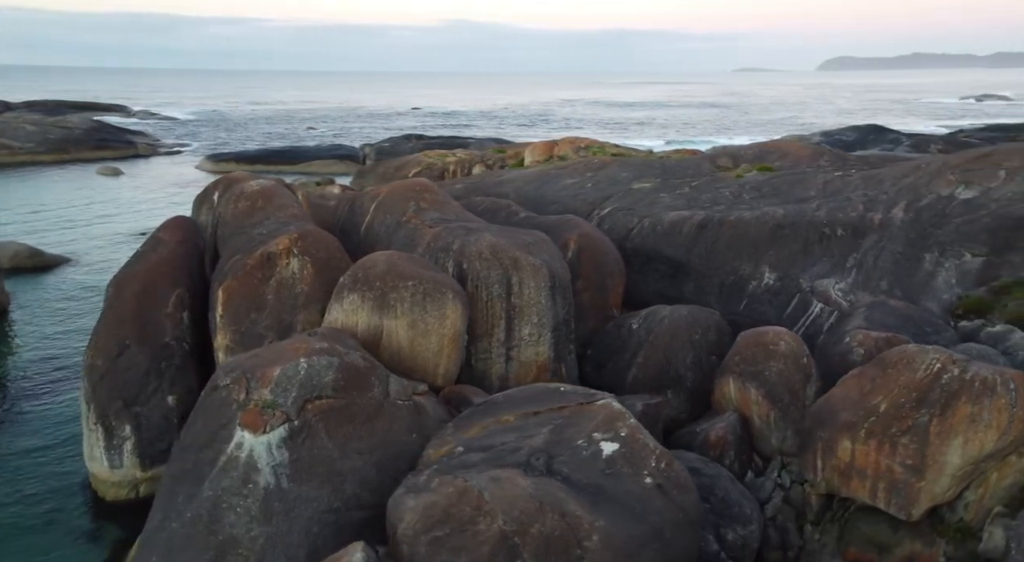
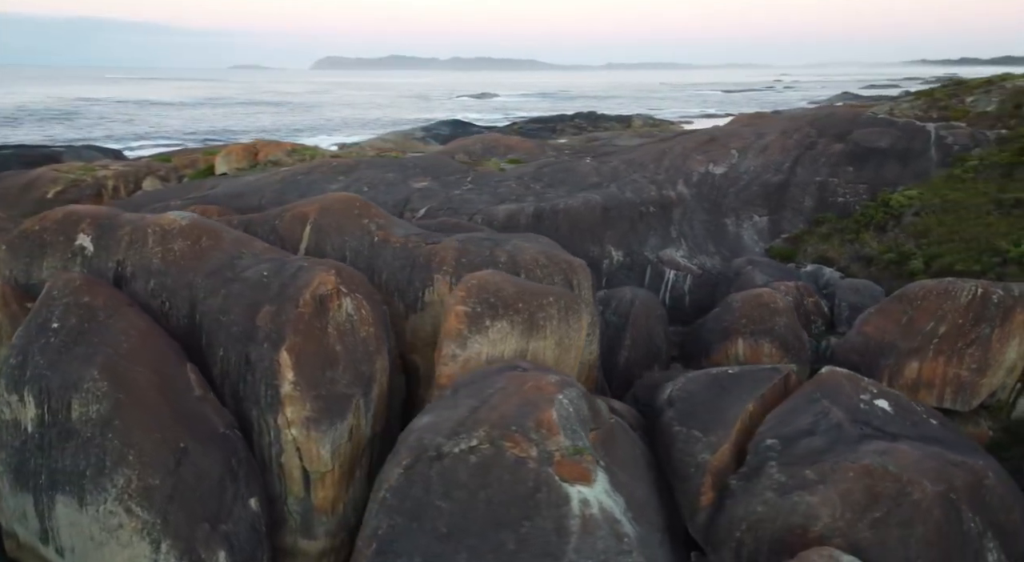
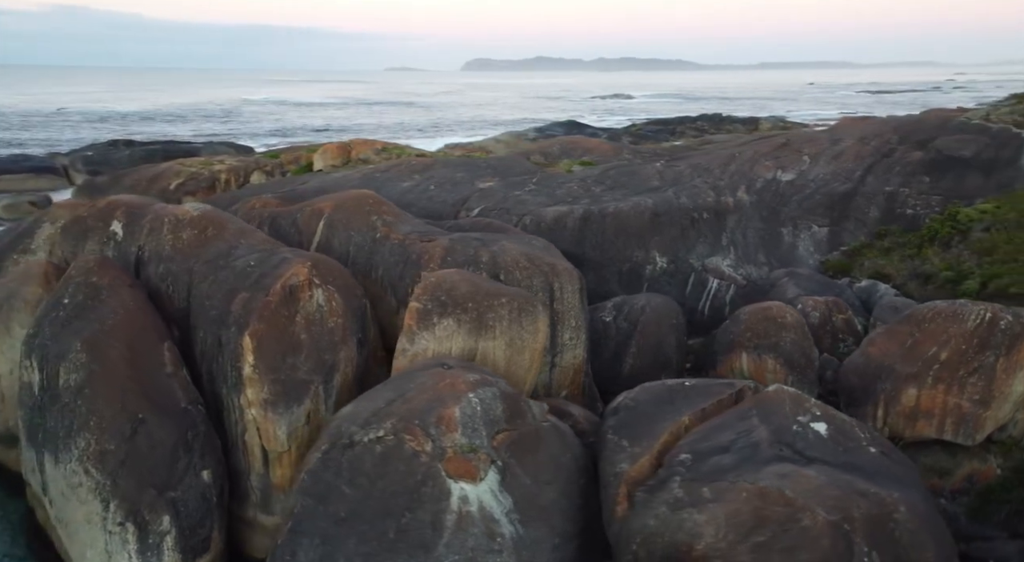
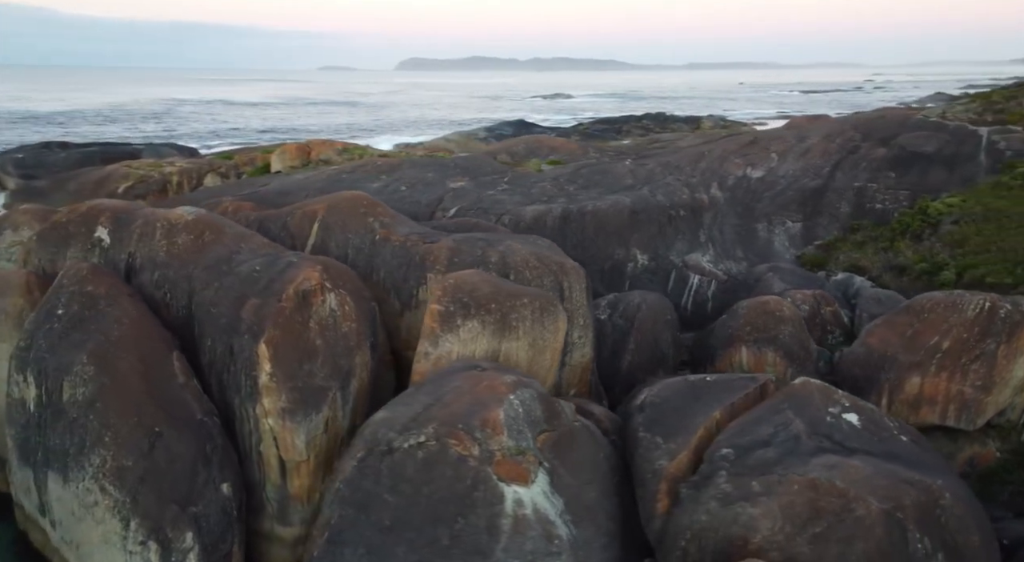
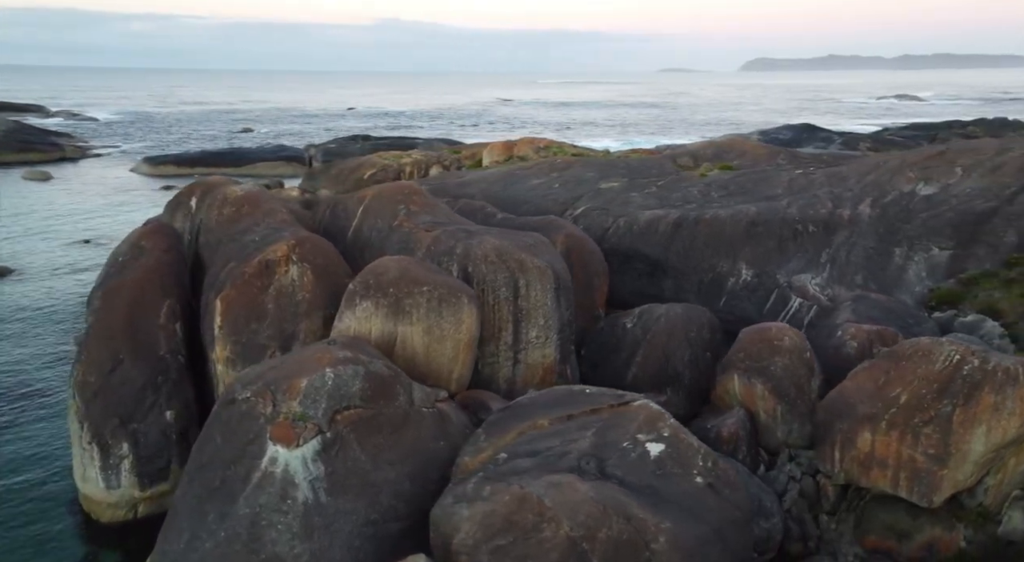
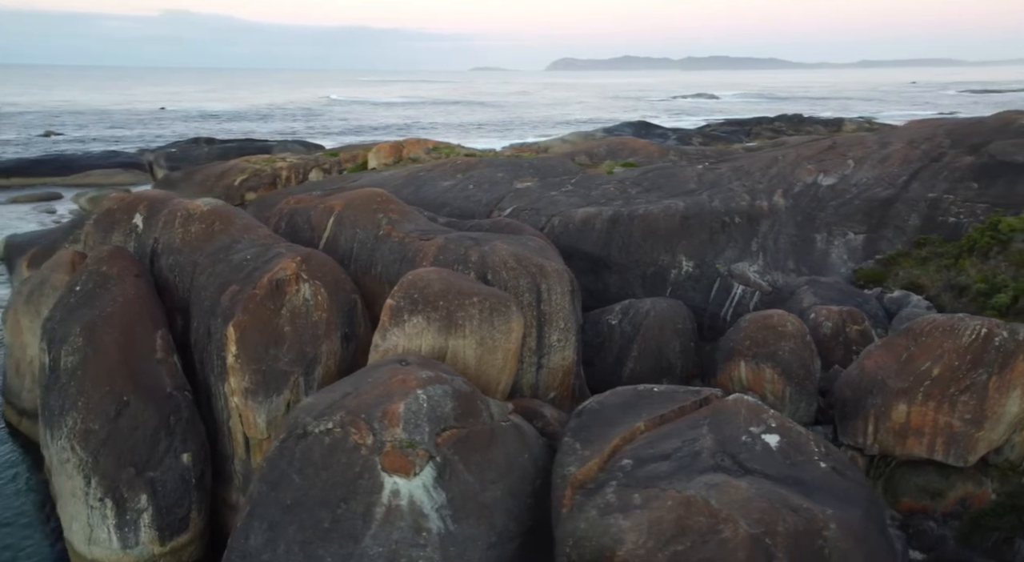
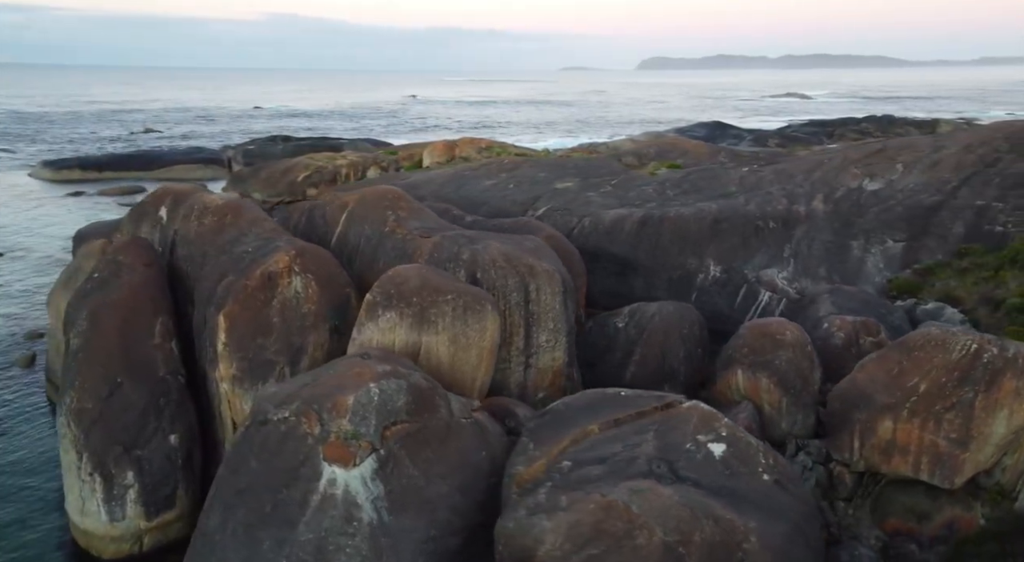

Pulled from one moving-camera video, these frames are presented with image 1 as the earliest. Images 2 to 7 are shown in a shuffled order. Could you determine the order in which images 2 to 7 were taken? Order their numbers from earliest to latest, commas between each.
5, 7, 6, 3, 4, 2
